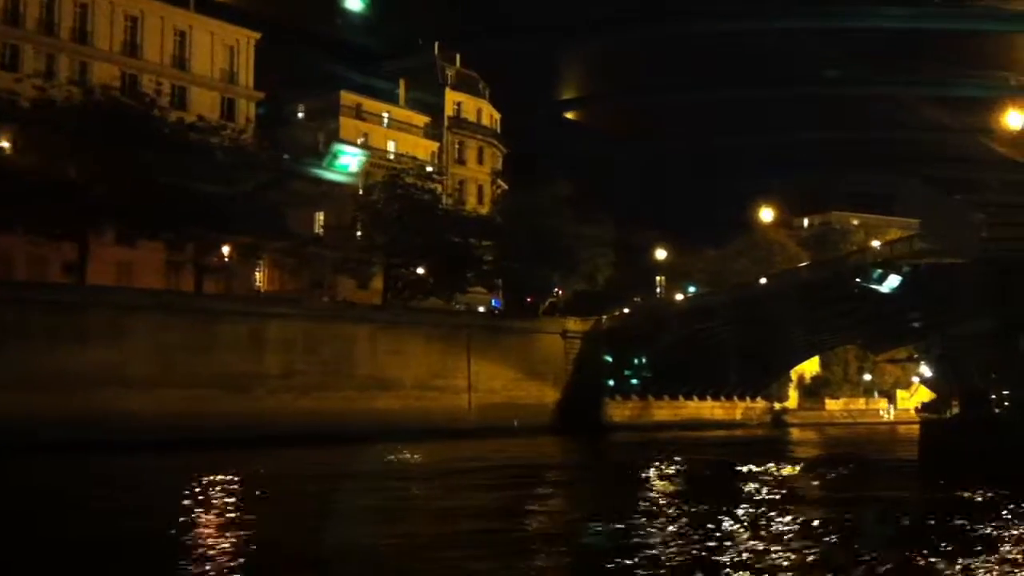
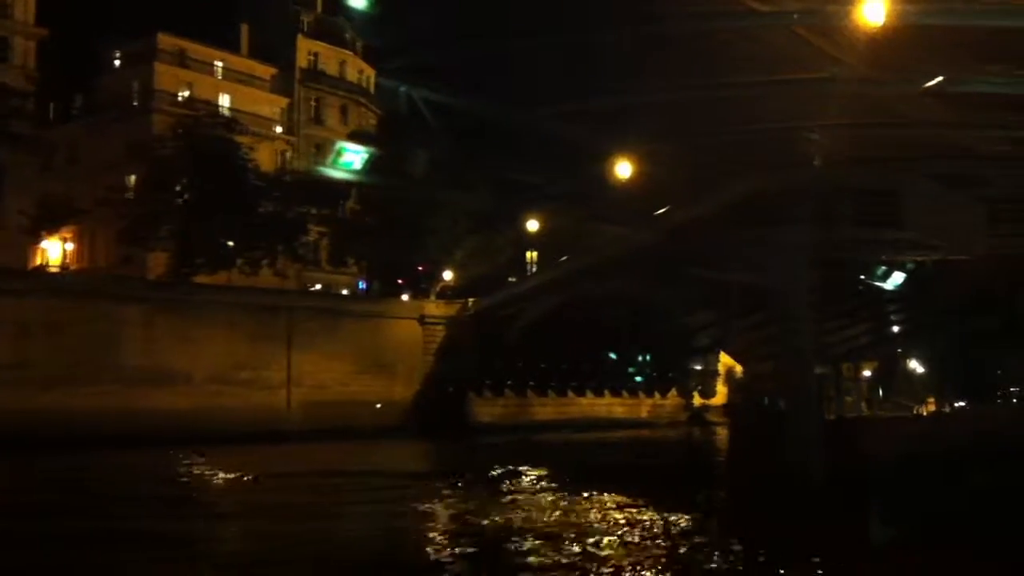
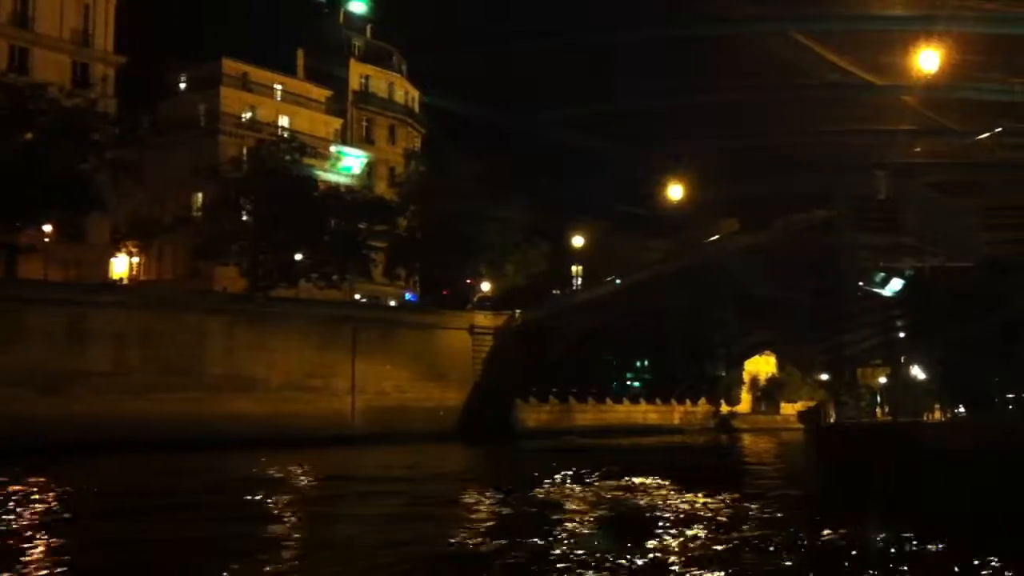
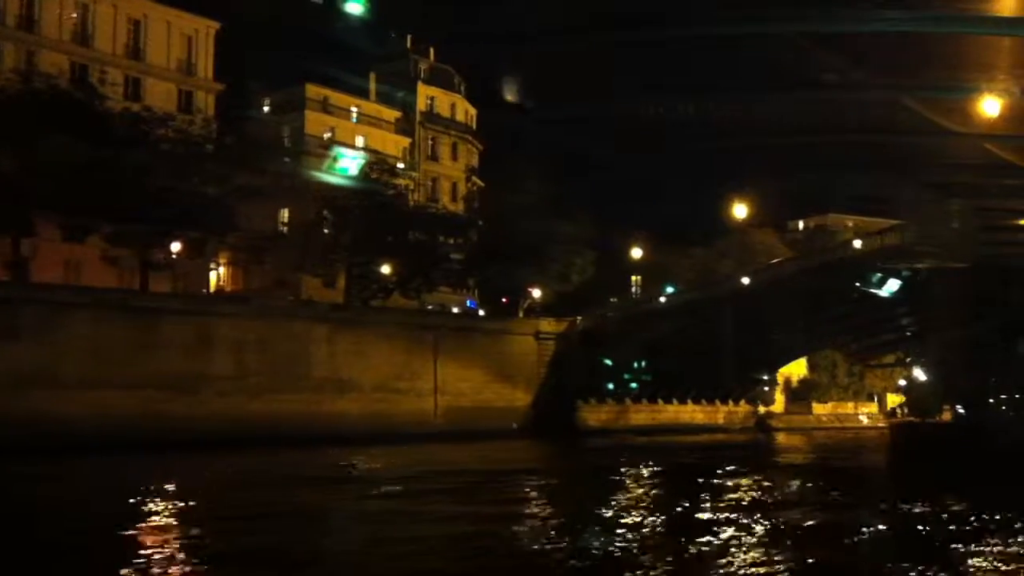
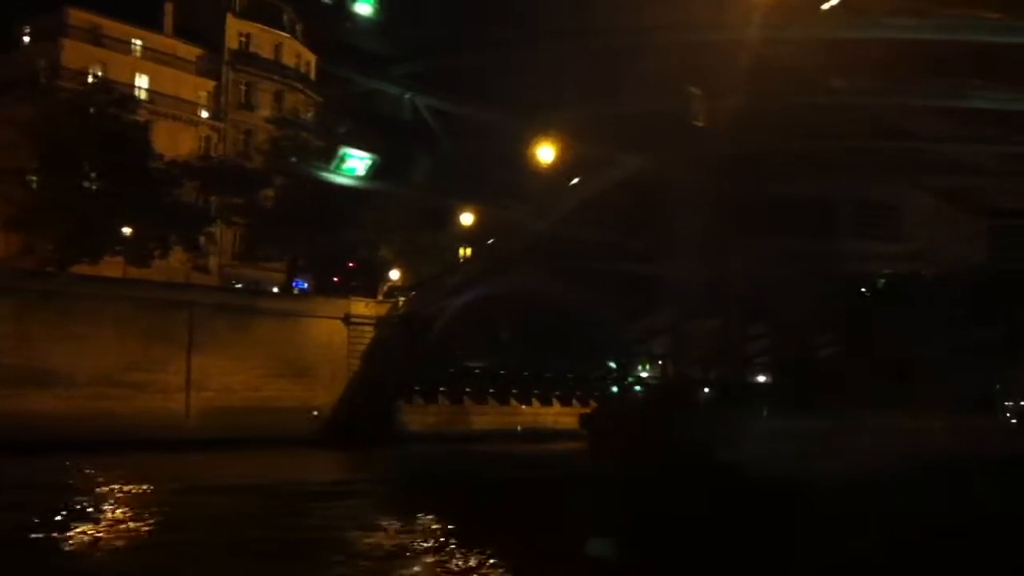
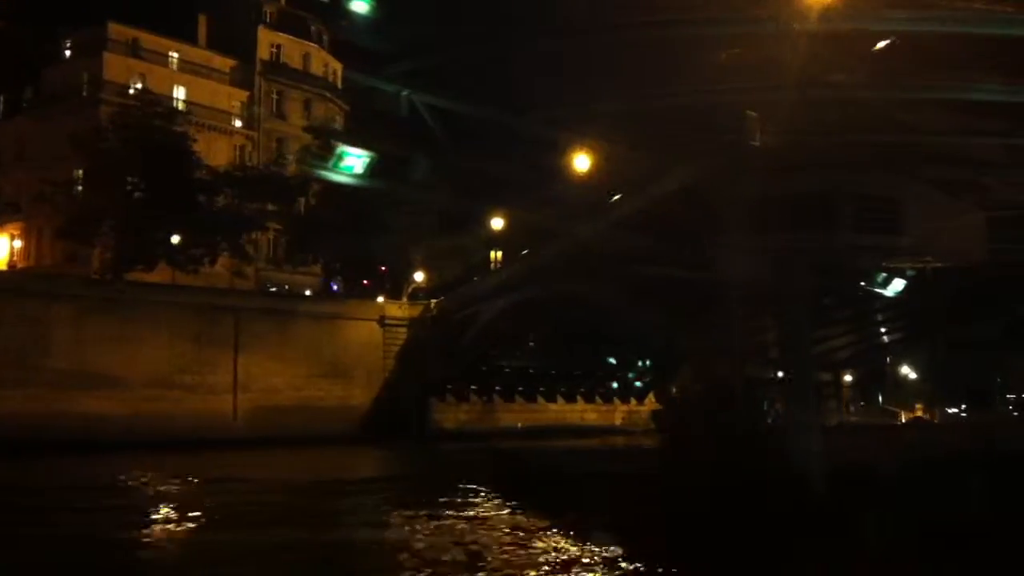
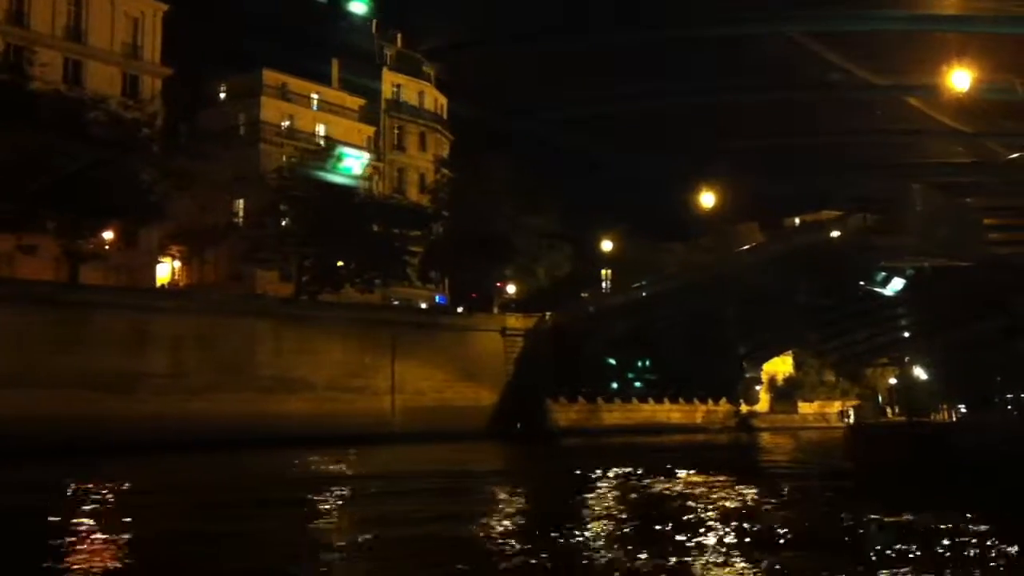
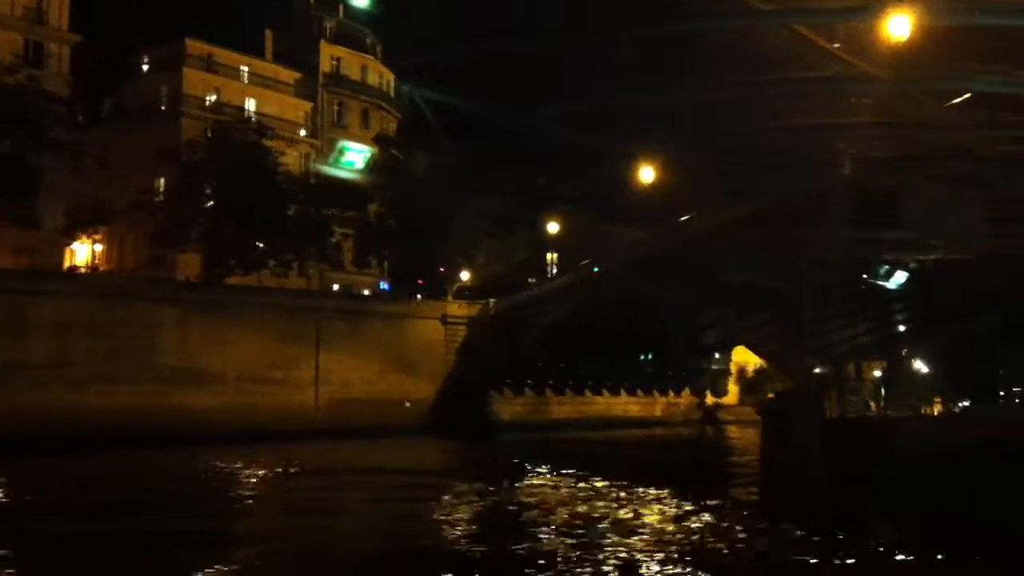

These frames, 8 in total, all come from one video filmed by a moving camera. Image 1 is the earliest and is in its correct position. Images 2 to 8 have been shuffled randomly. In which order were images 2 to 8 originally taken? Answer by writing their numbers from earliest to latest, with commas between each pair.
4, 7, 3, 8, 2, 6, 5
